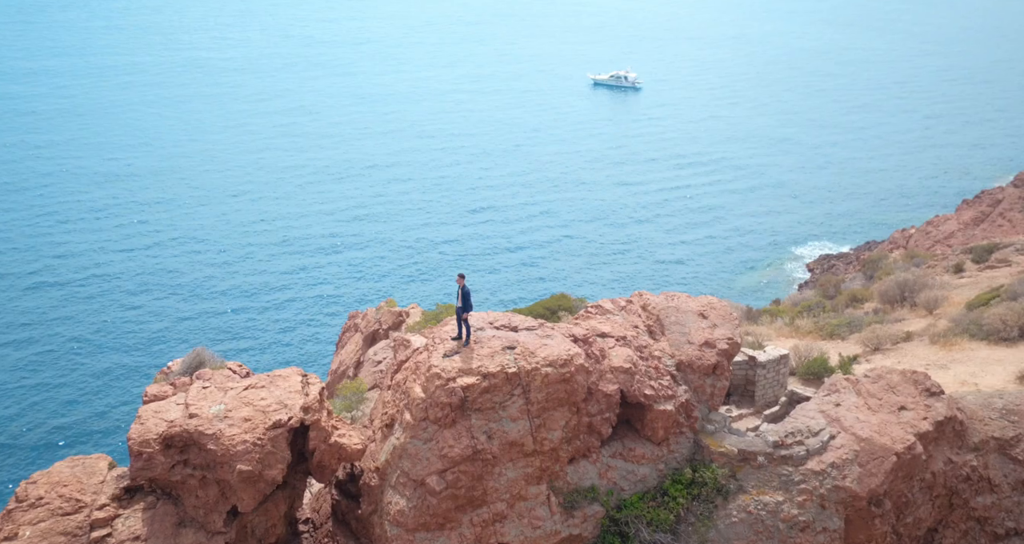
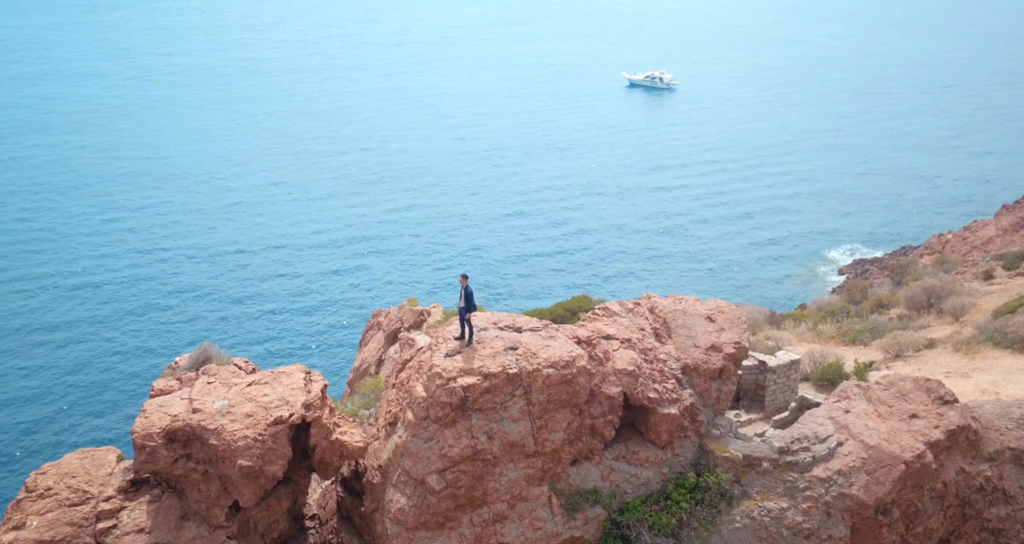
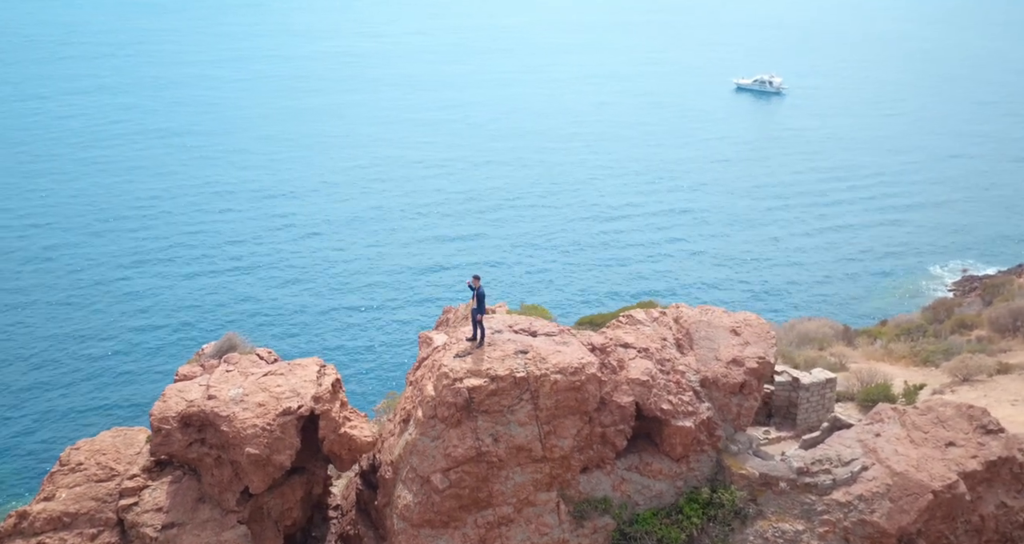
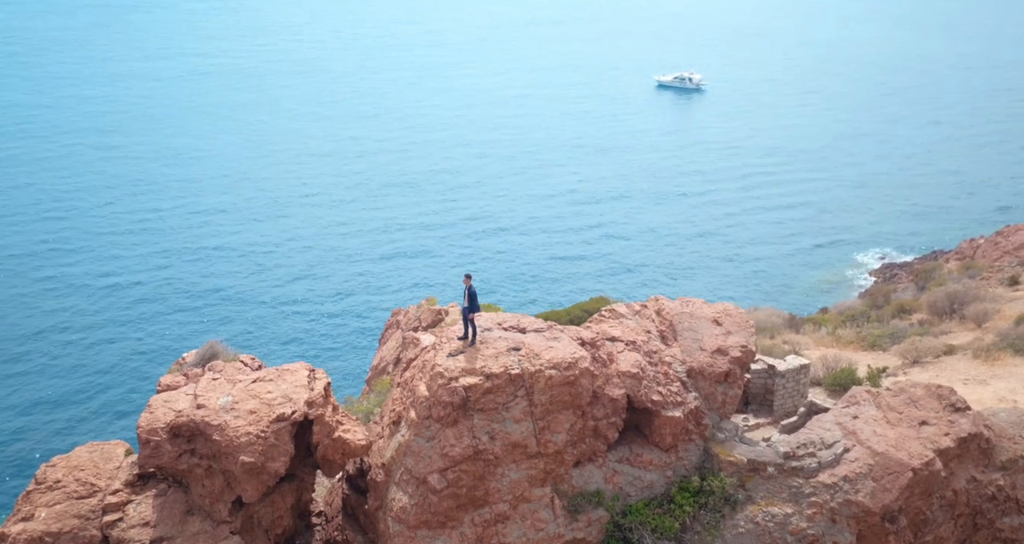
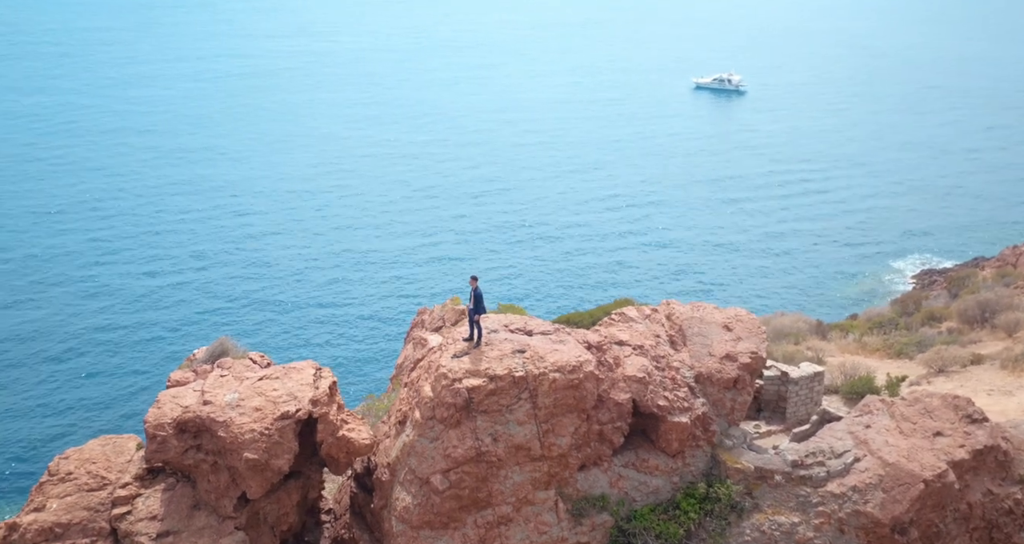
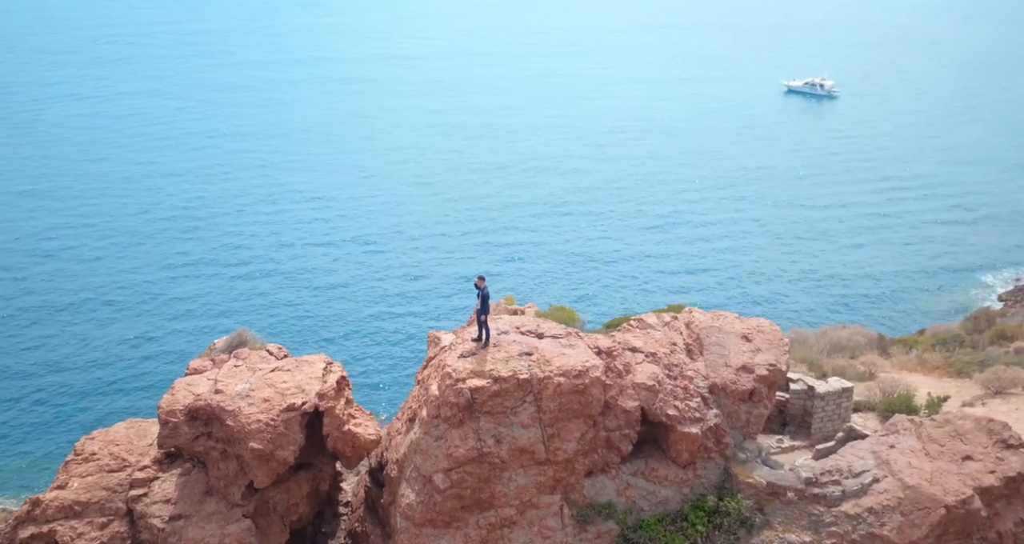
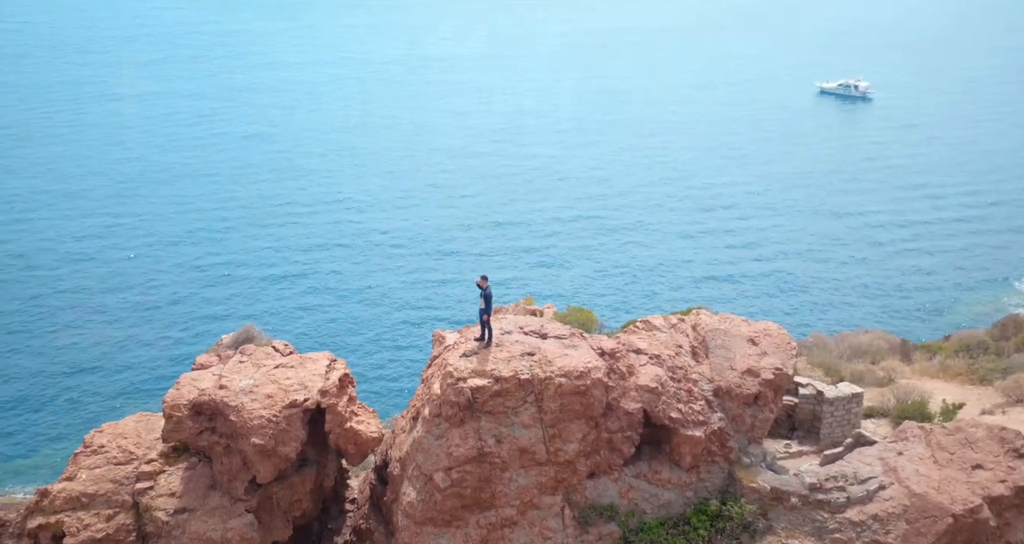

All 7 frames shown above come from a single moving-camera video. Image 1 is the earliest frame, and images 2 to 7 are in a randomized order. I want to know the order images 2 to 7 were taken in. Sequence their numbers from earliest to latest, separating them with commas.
2, 4, 5, 3, 6, 7
